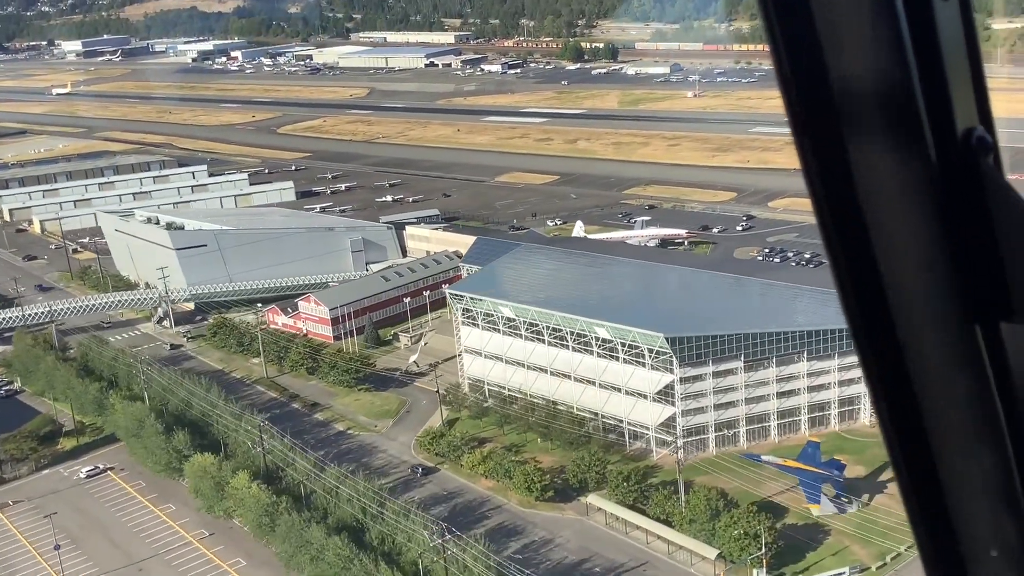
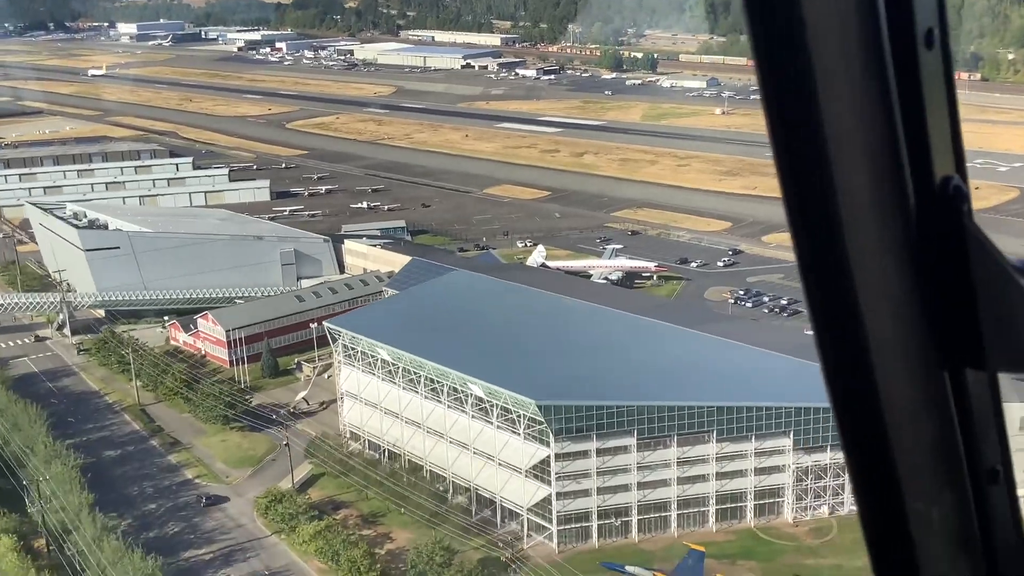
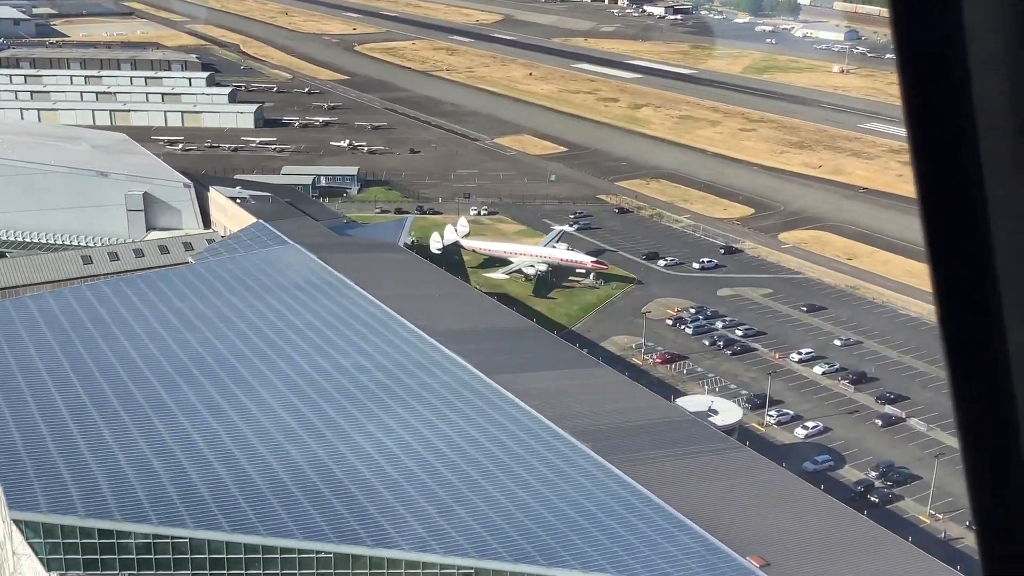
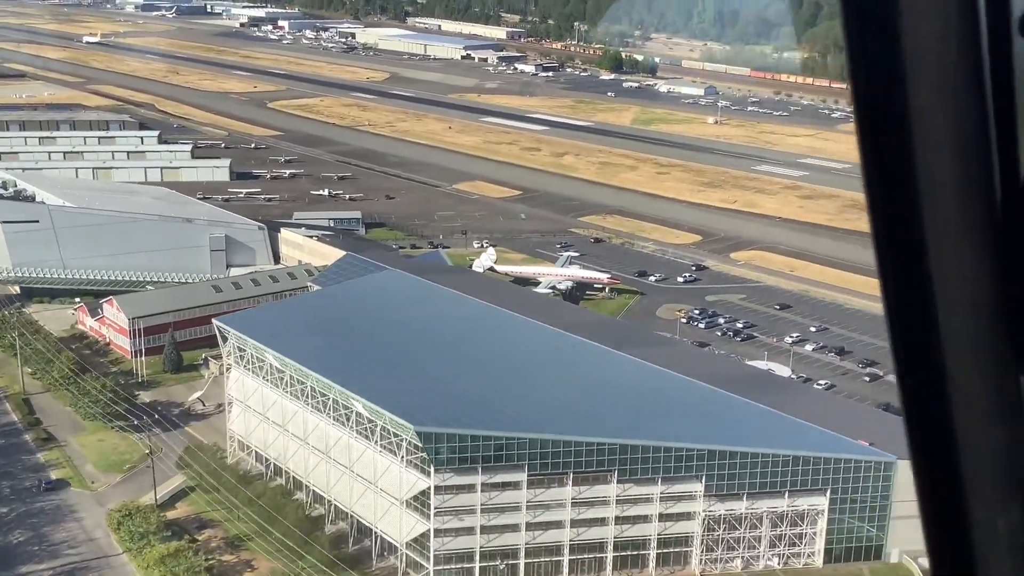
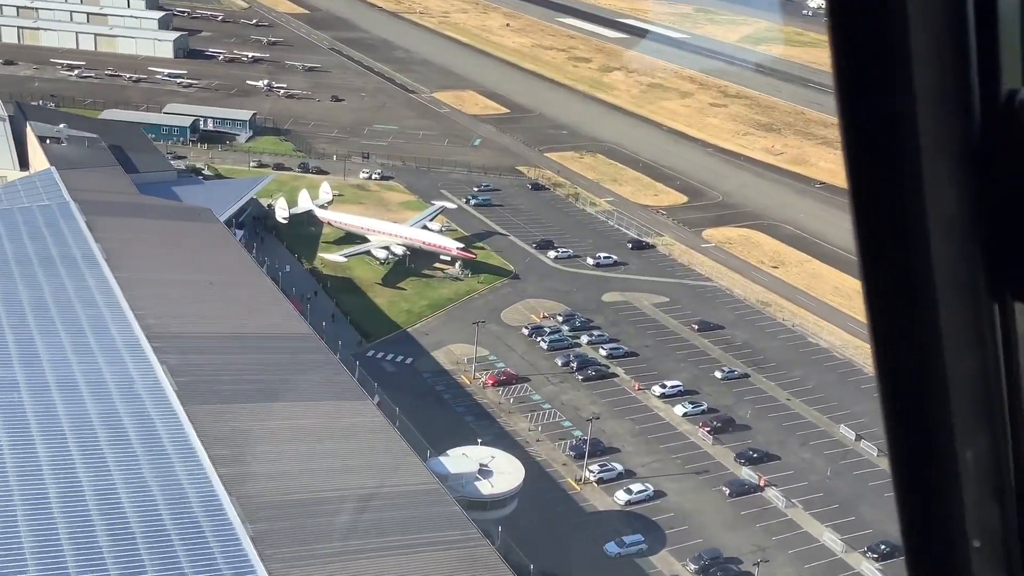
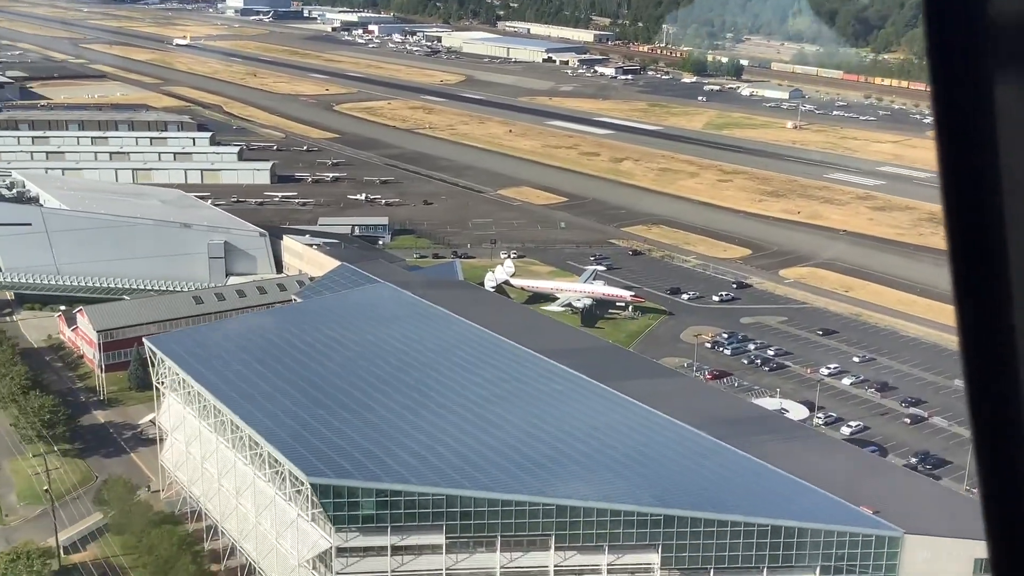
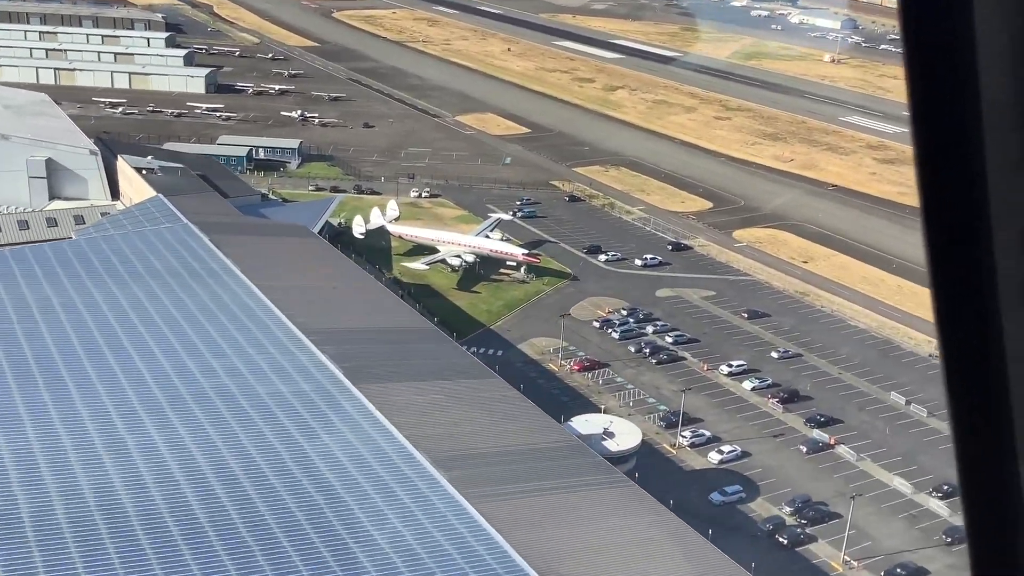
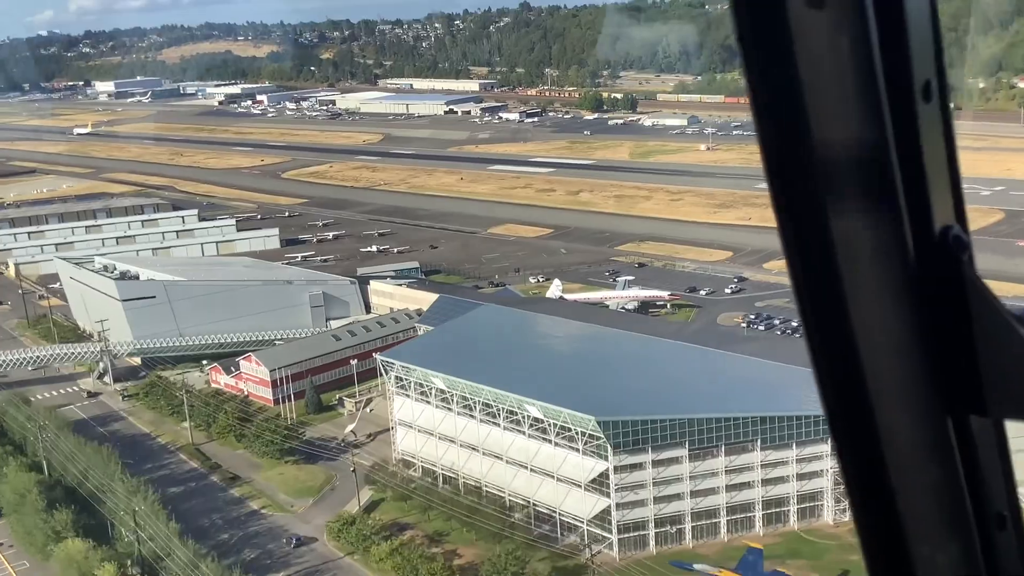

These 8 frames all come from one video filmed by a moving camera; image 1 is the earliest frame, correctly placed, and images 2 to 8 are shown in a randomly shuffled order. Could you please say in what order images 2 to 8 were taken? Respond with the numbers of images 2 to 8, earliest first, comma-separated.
8, 2, 4, 6, 3, 7, 5
